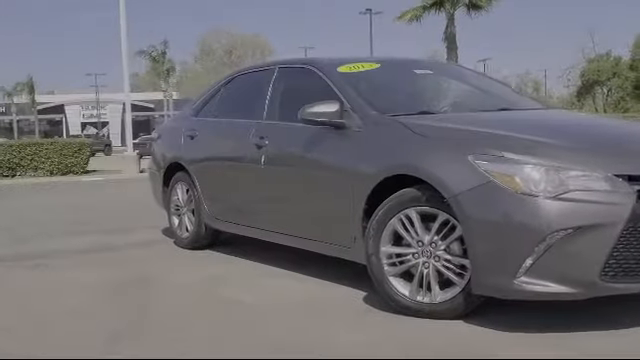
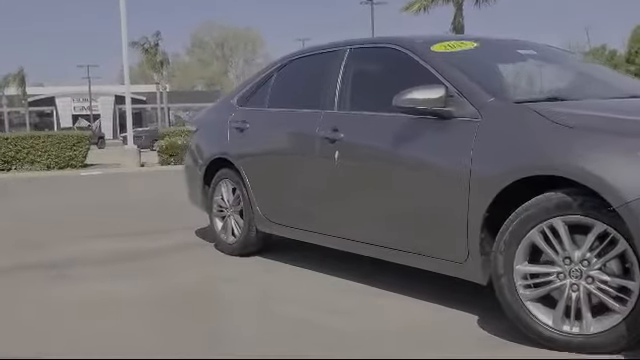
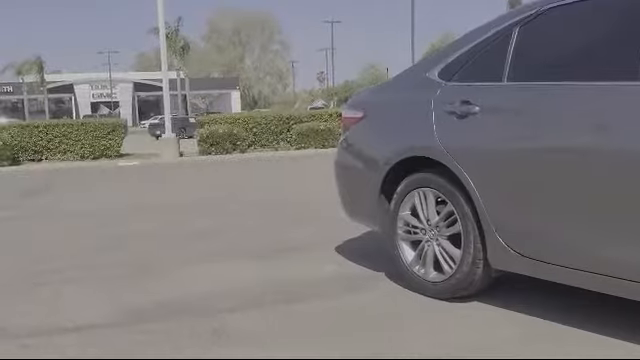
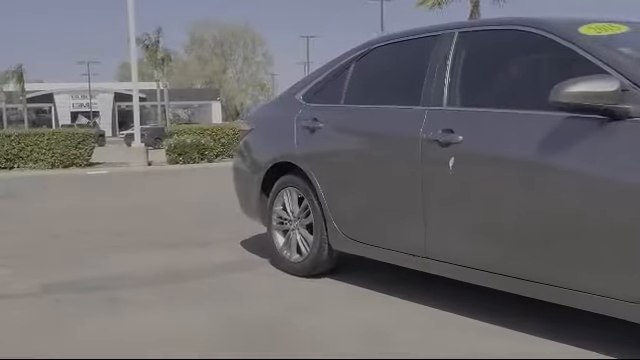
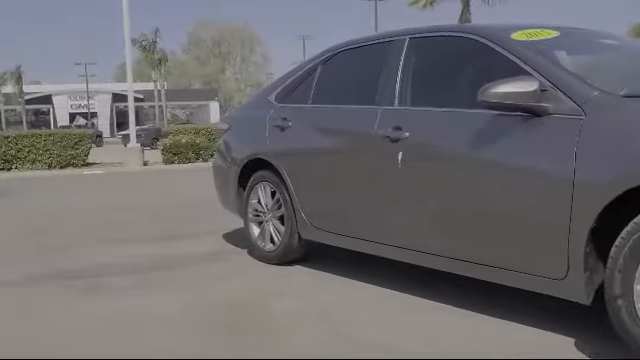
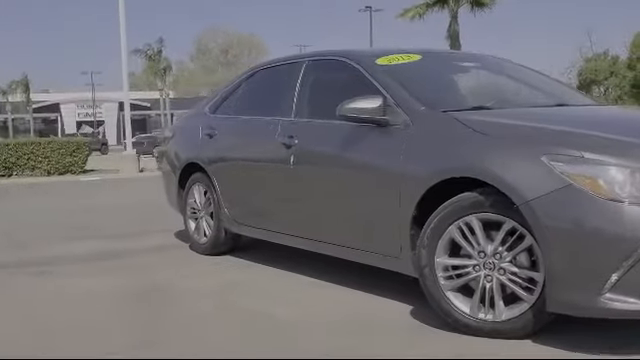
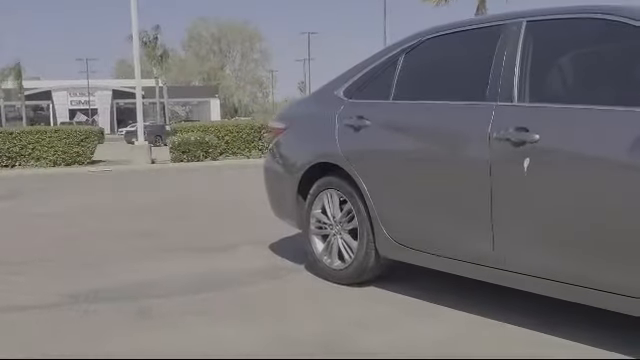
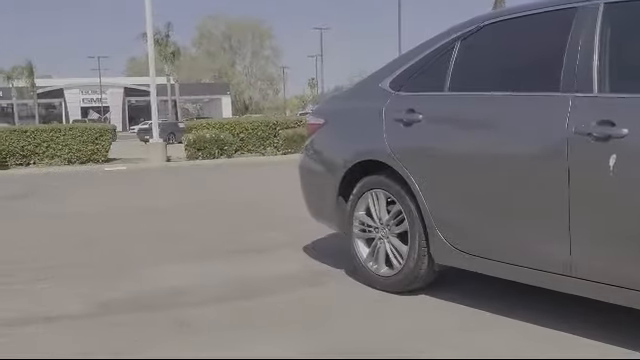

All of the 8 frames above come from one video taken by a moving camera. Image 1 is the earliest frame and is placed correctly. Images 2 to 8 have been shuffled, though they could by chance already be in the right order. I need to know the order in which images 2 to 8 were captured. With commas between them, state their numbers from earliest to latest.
6, 2, 5, 4, 7, 8, 3
